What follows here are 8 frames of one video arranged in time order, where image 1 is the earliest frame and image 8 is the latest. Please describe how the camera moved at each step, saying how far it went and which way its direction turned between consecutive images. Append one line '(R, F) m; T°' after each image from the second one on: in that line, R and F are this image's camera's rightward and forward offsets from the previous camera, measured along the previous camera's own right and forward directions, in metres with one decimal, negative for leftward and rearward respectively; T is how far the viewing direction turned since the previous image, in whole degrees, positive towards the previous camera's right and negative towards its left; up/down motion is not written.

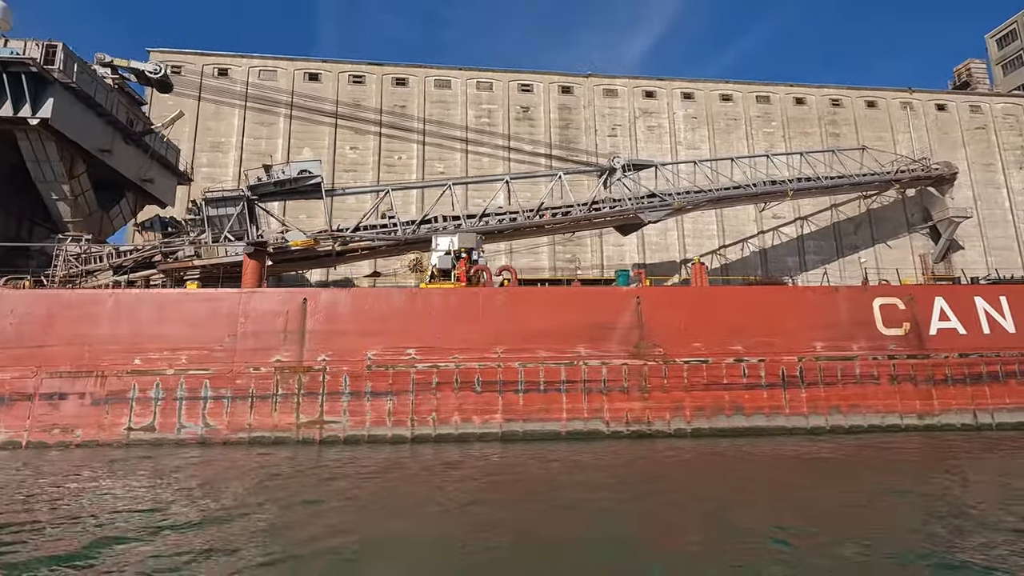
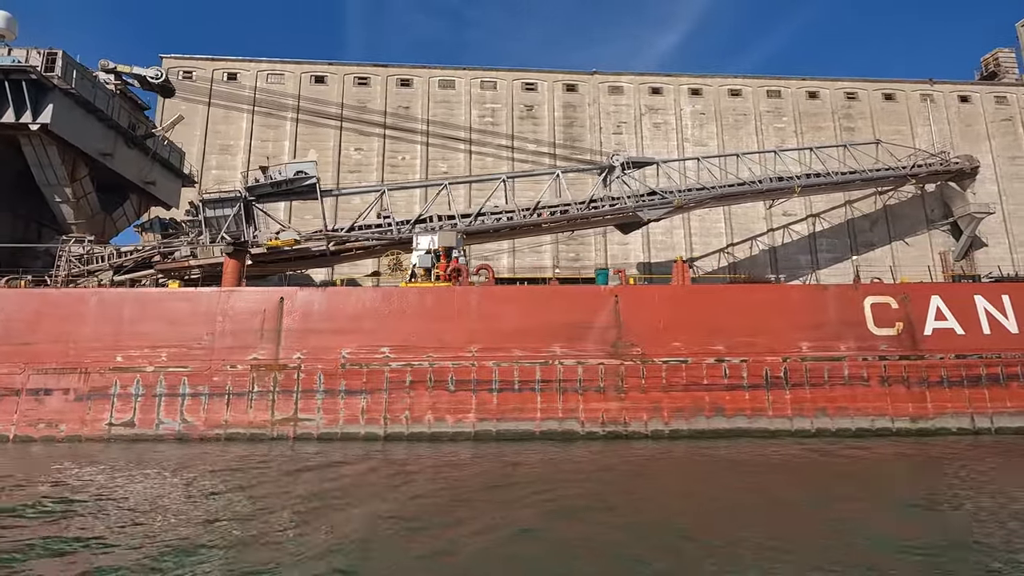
(+1.2, +0.1) m; -2°
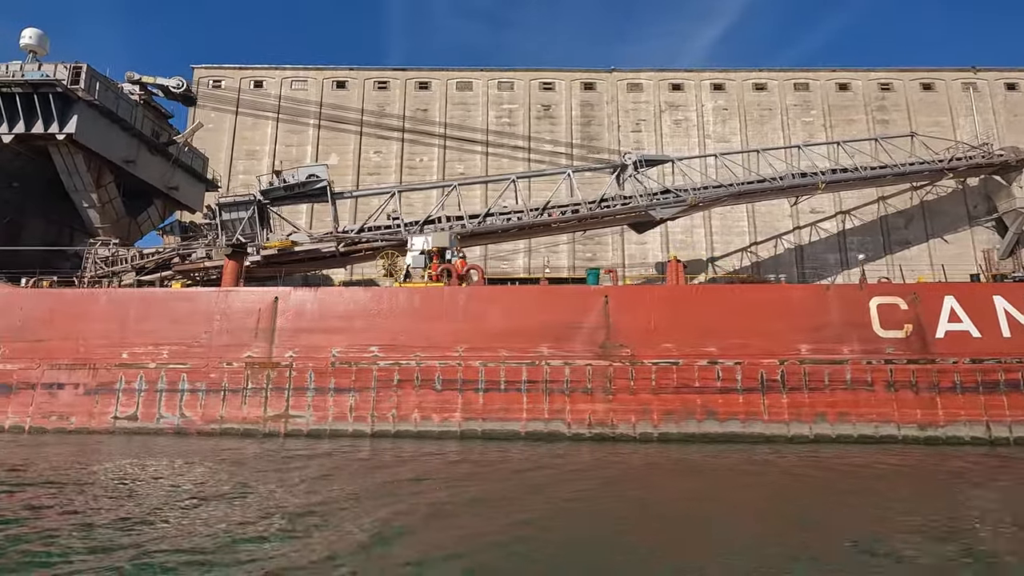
(+1.2, +0.1) m; -4°
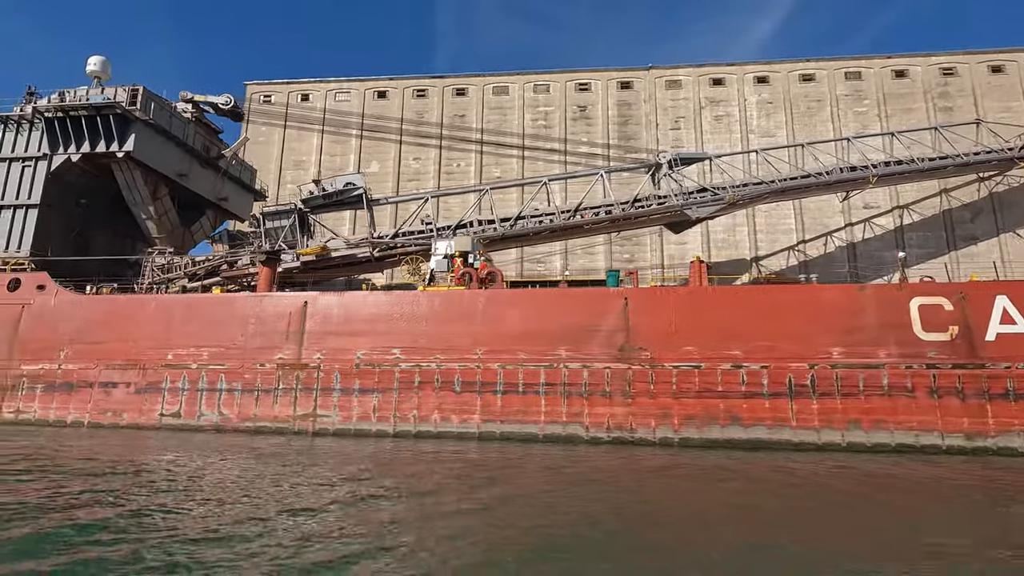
(+0.8, 0.0) m; -5°
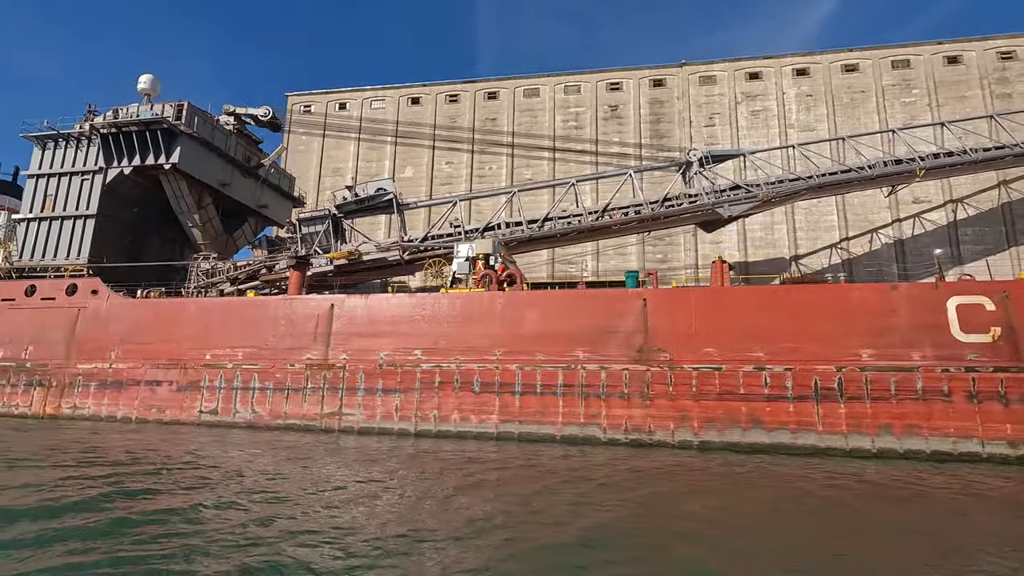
(+0.6, -0.1) m; -4°
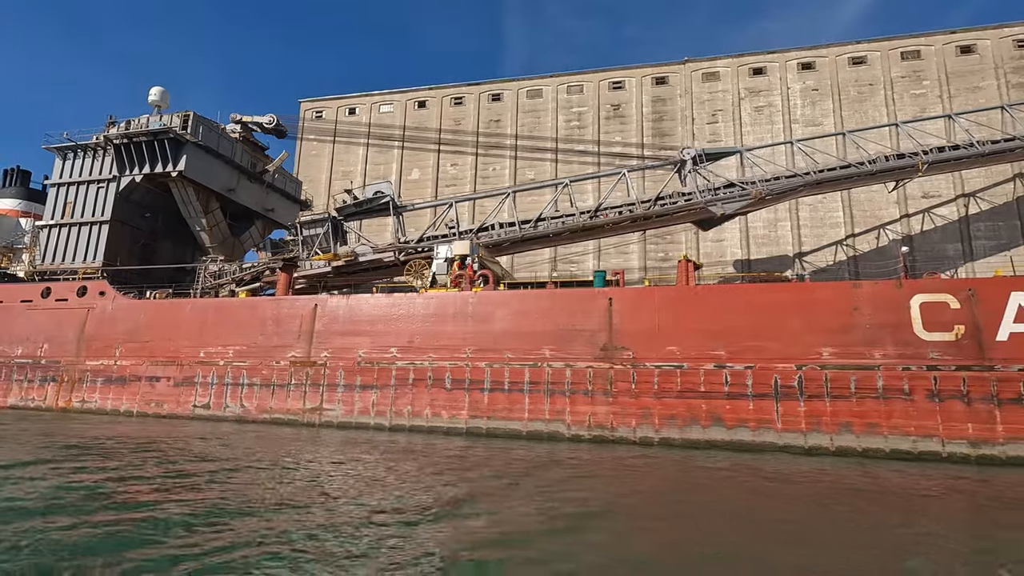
(+1.5, -0.4) m; -3°
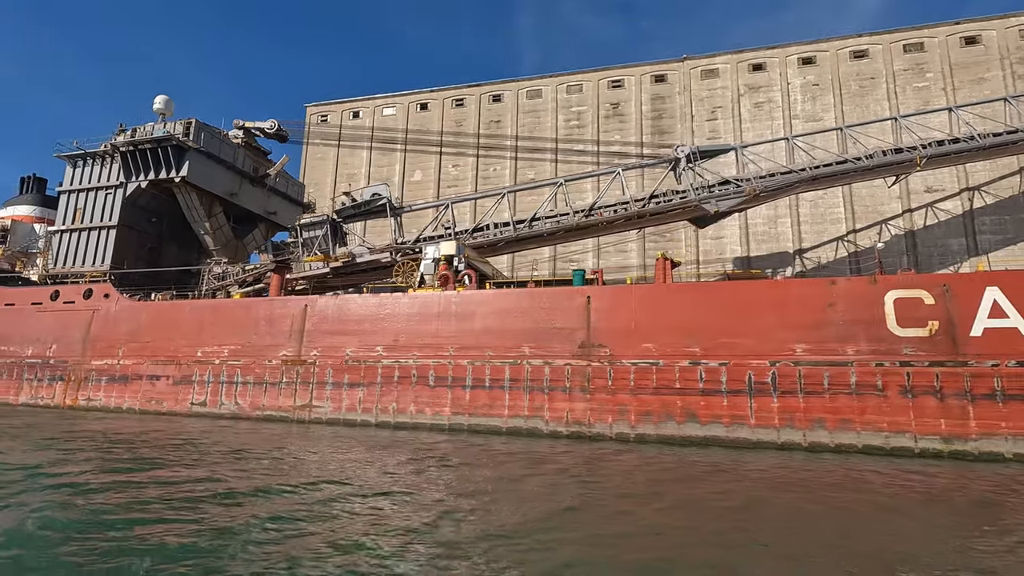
(+0.9, -0.3) m; -2°
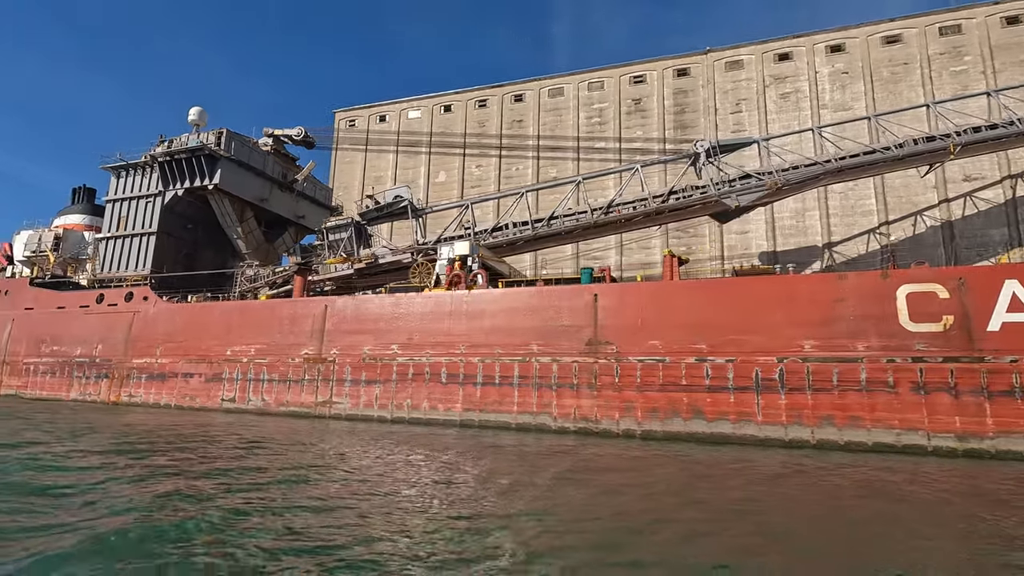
(+0.7, -0.3) m; -4°
